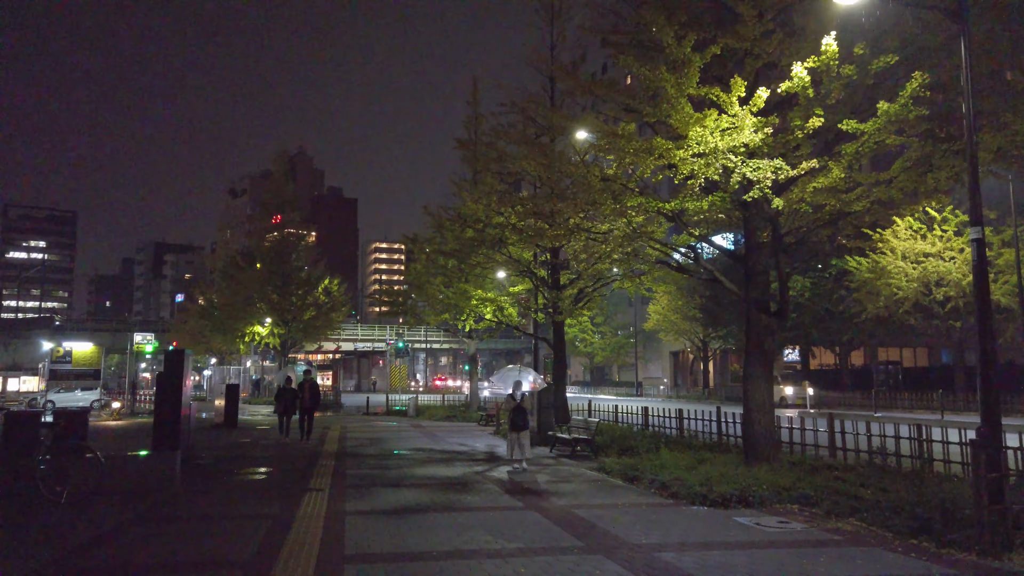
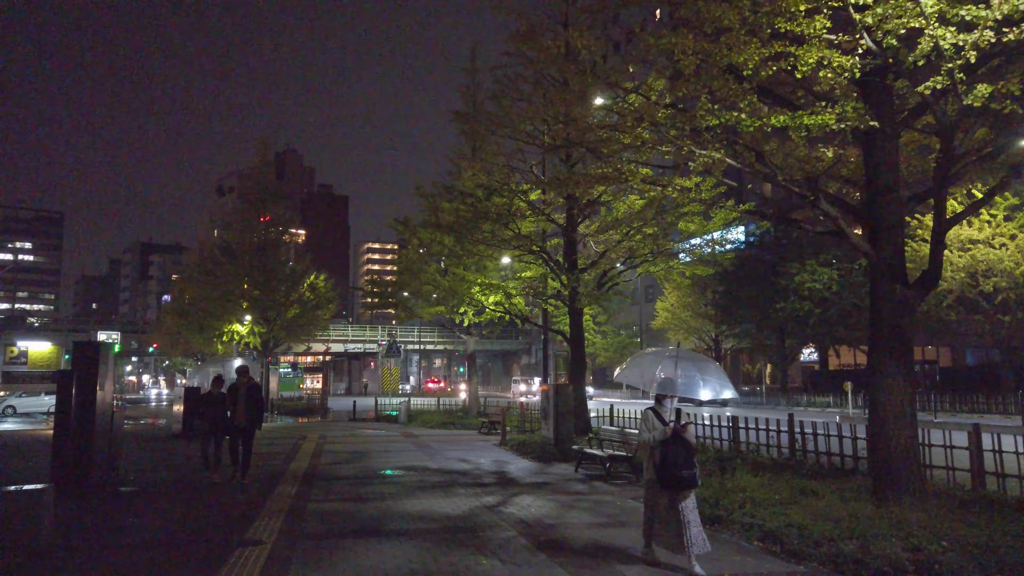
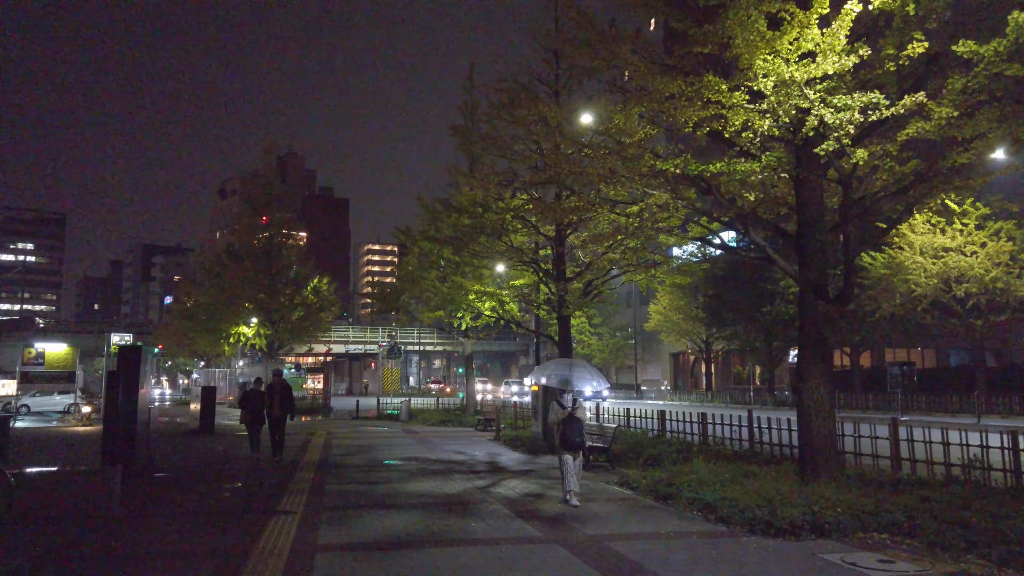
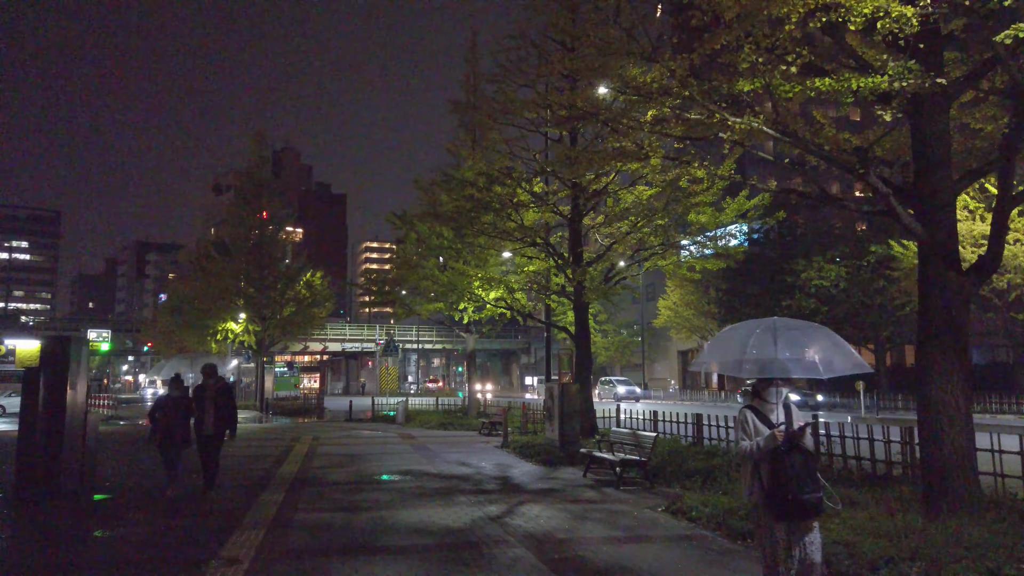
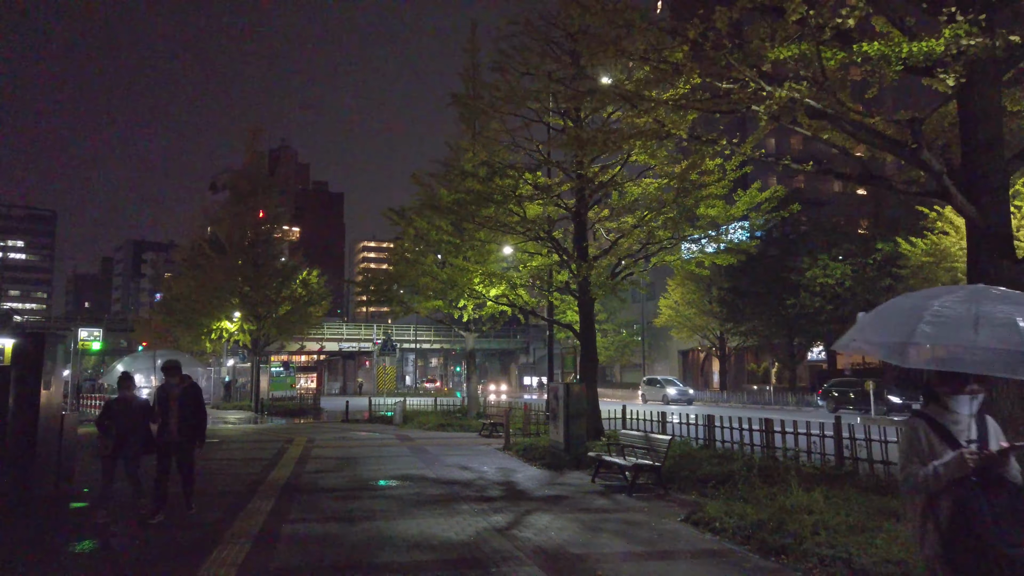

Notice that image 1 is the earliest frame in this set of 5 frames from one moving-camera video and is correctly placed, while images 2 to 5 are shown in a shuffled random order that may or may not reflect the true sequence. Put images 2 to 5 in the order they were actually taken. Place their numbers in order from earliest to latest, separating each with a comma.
3, 2, 4, 5
